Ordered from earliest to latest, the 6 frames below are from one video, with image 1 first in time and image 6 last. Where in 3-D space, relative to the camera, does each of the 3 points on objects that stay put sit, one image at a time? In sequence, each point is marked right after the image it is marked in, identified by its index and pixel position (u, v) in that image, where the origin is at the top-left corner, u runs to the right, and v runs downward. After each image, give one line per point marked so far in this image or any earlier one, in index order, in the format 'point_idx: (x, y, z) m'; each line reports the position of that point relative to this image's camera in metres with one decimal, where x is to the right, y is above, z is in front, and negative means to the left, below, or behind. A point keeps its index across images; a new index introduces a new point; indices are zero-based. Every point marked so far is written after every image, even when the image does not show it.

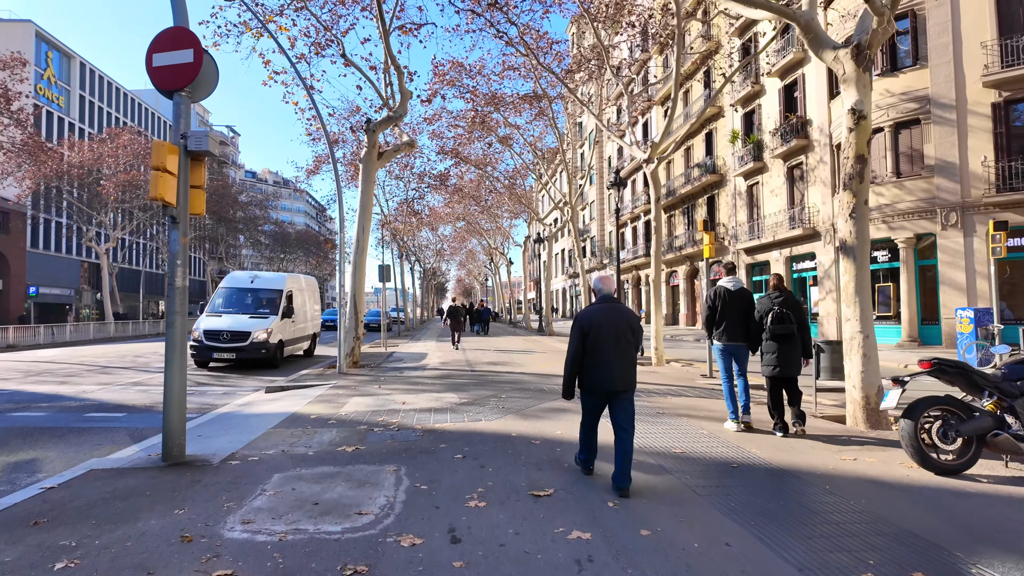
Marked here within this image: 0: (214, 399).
0: (-4.4, -1.7, +8.8) m
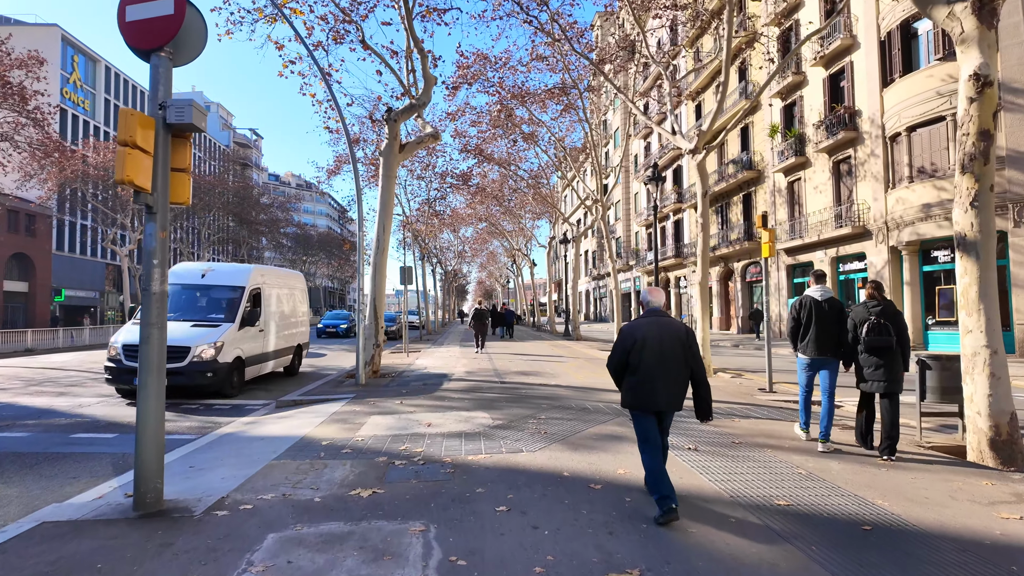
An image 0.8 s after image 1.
0: (-3.9, -1.7, +7.9) m
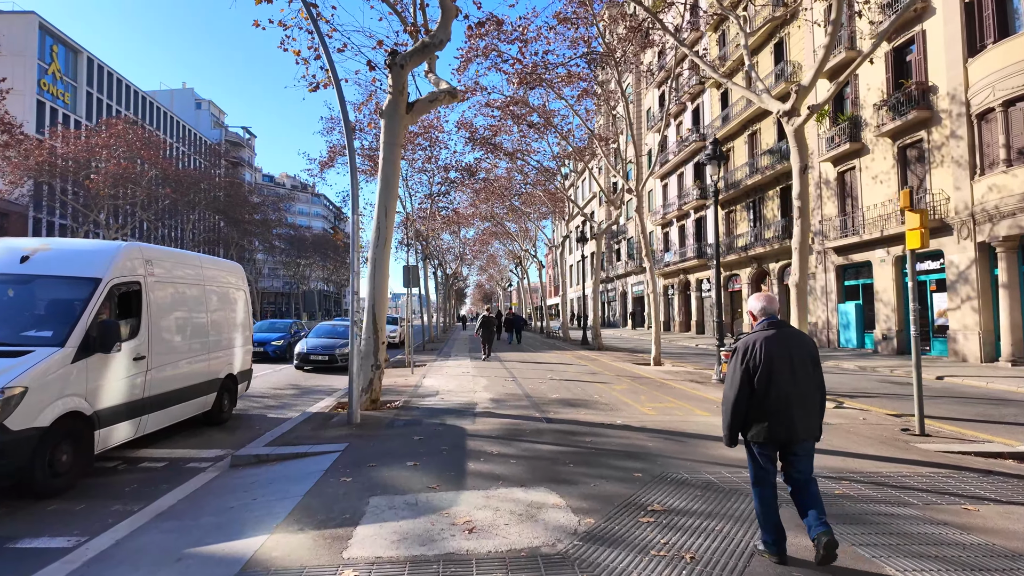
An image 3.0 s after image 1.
0: (-3.3, -1.8, +5.2) m
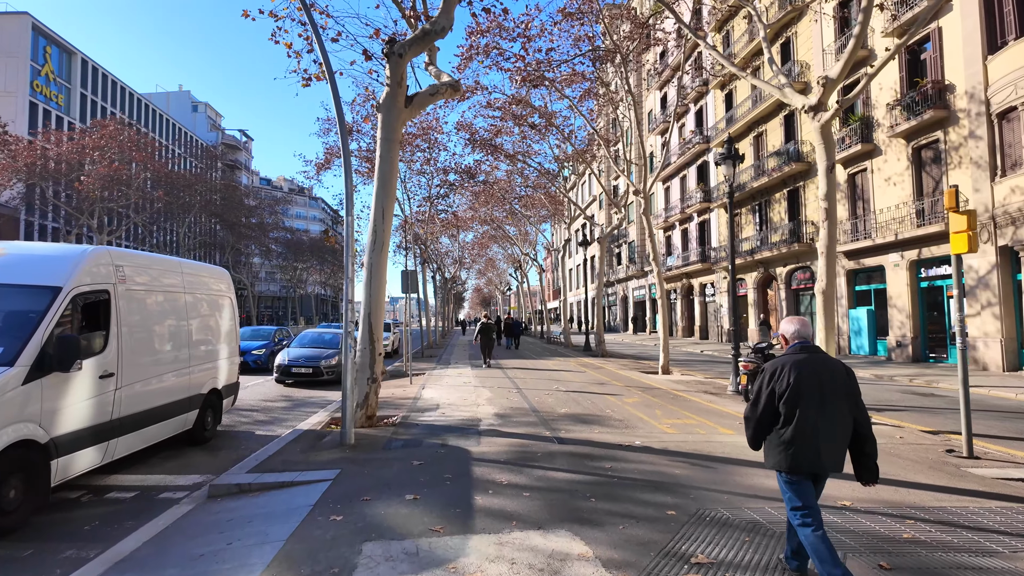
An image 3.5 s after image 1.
0: (-3.2, -1.9, +4.5) m
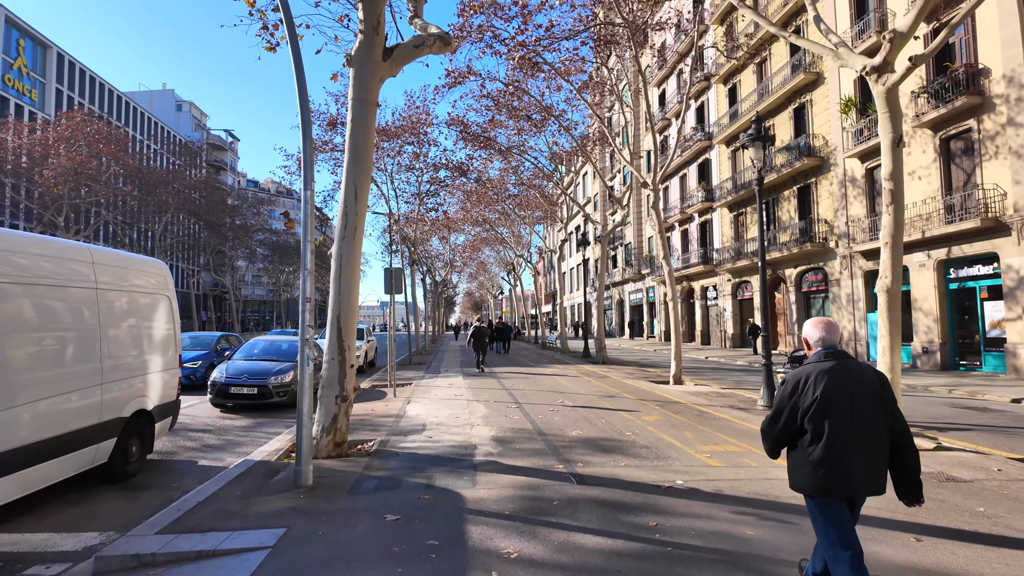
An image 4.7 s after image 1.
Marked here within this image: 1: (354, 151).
0: (-3.1, -1.8, +3.0) m
1: (-1.7, +1.5, +6.4) m
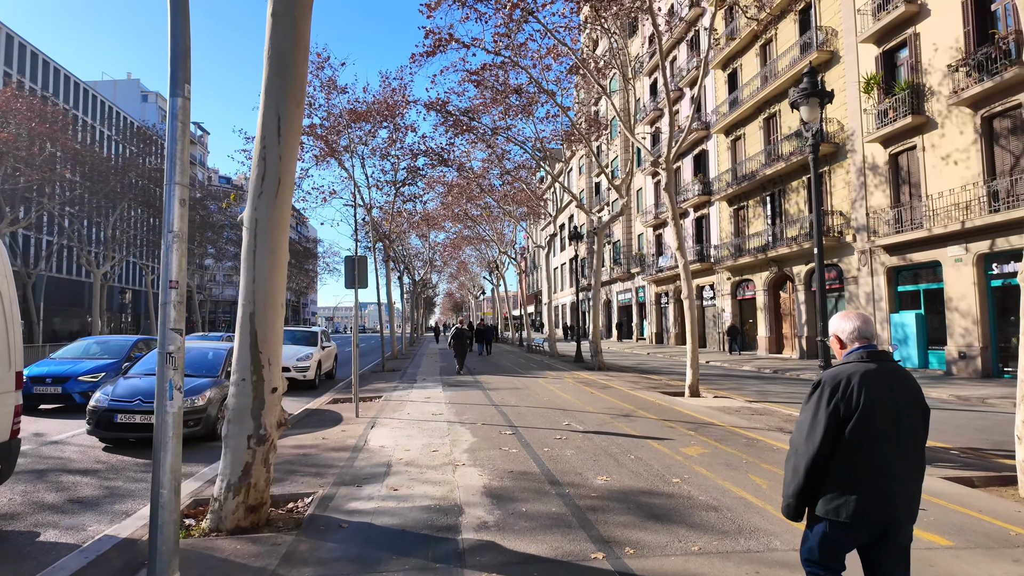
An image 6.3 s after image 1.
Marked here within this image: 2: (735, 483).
0: (-3.0, -1.7, +0.7) m
1: (-1.7, +1.6, +4.2) m
2: (+2.0, -1.7, +5.2) m
